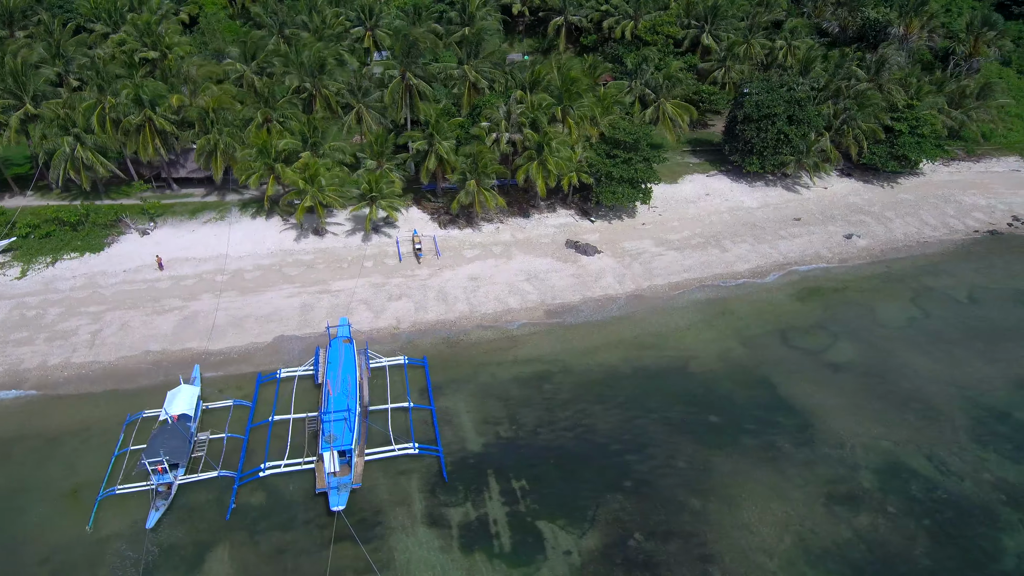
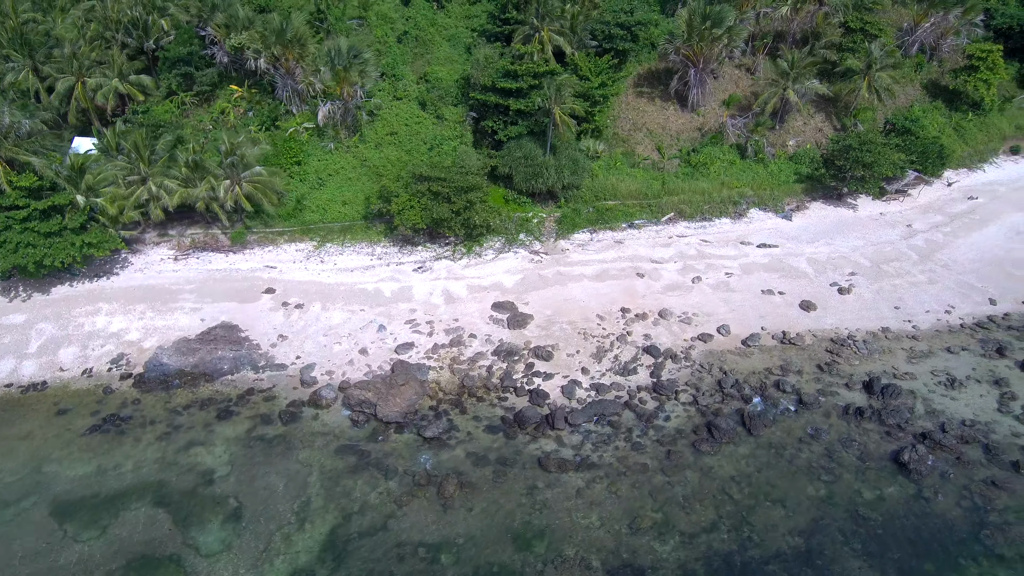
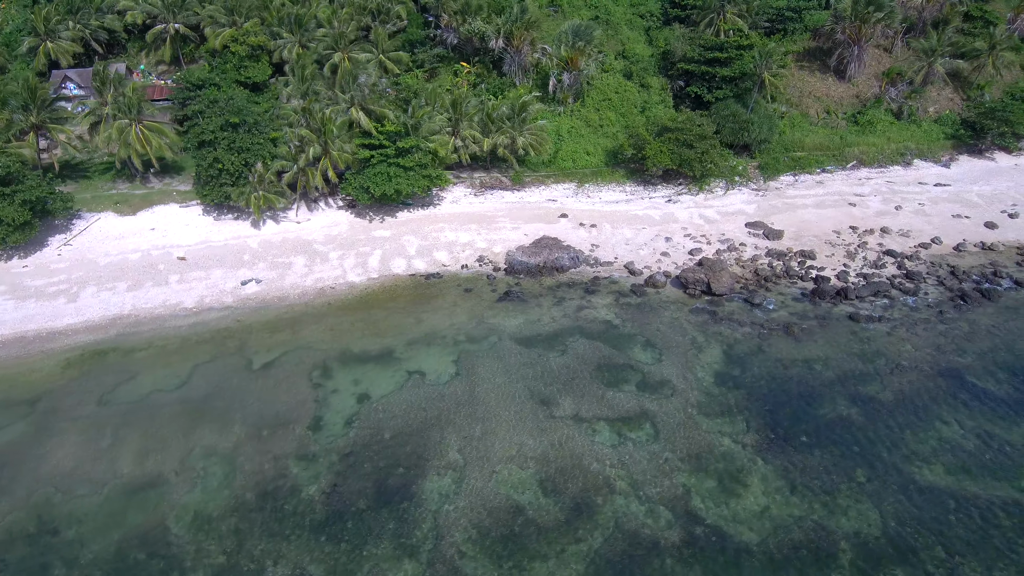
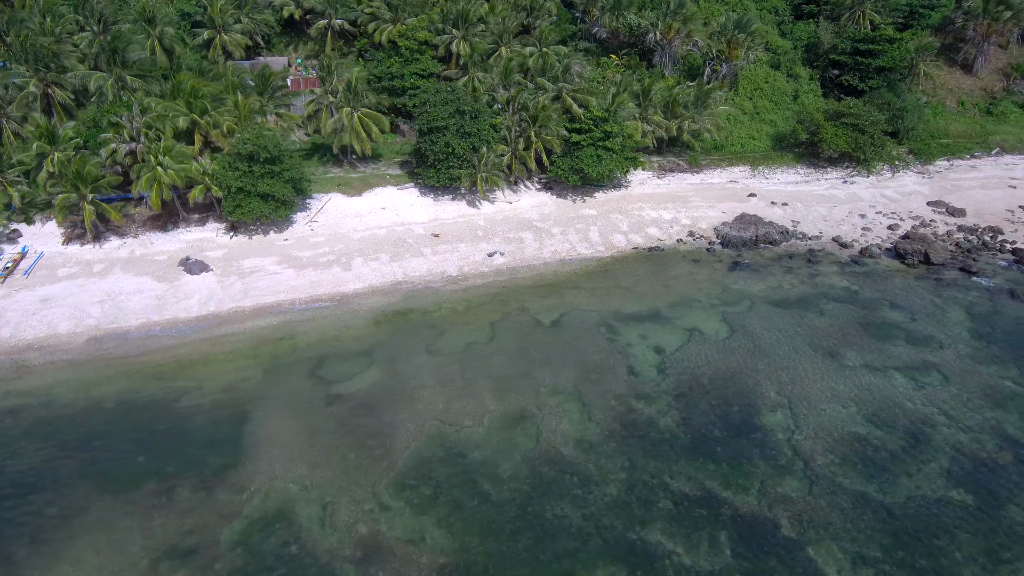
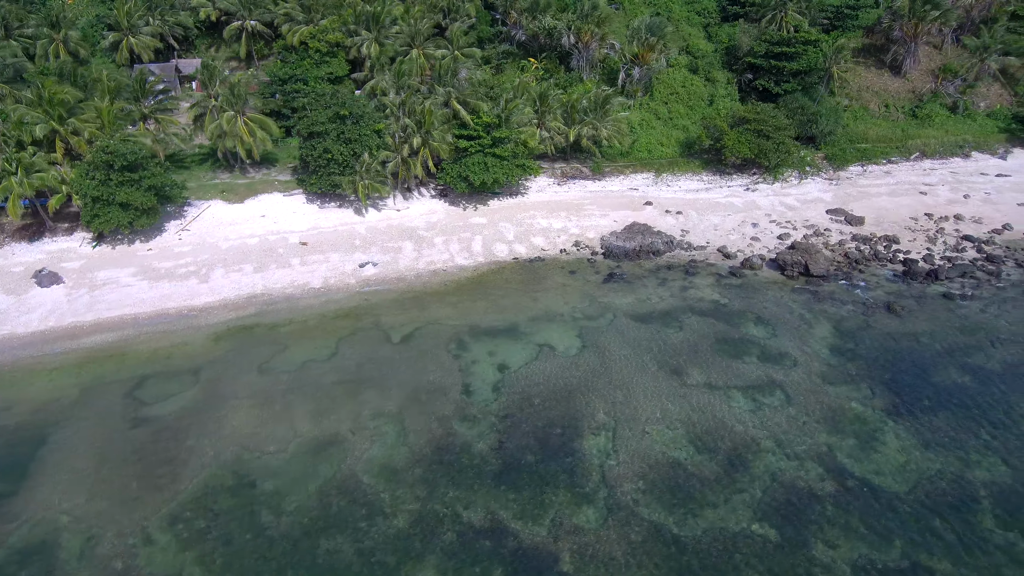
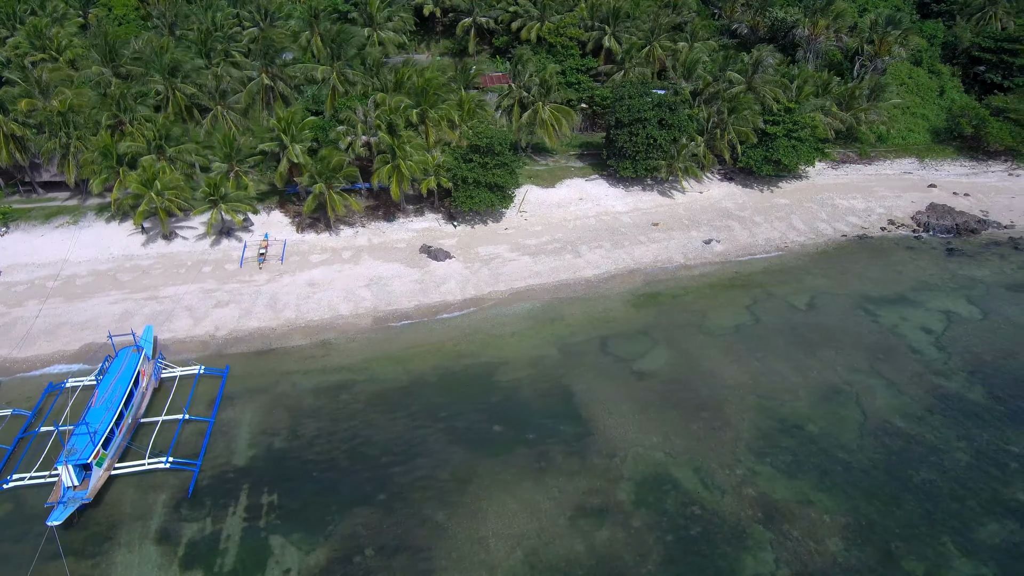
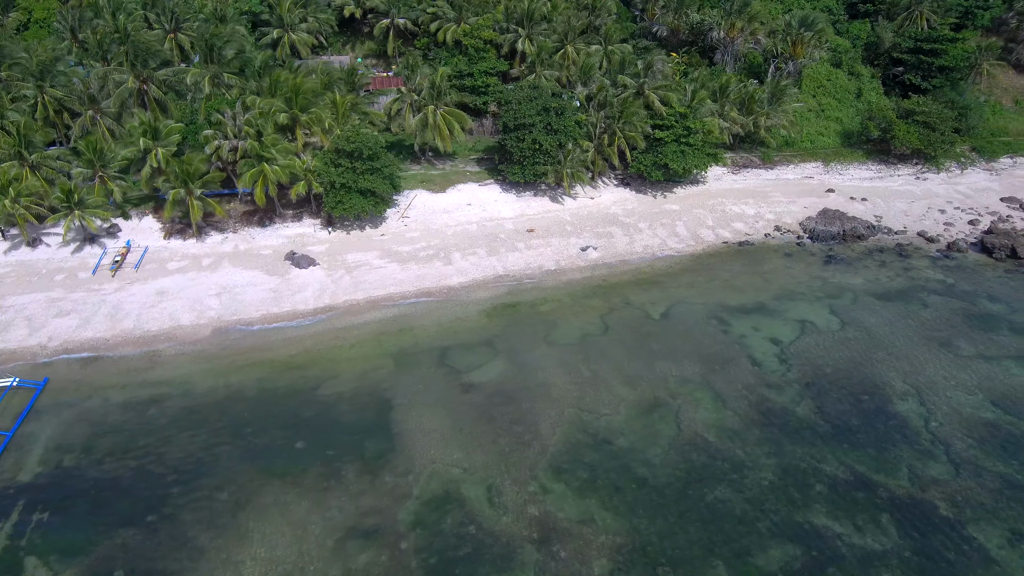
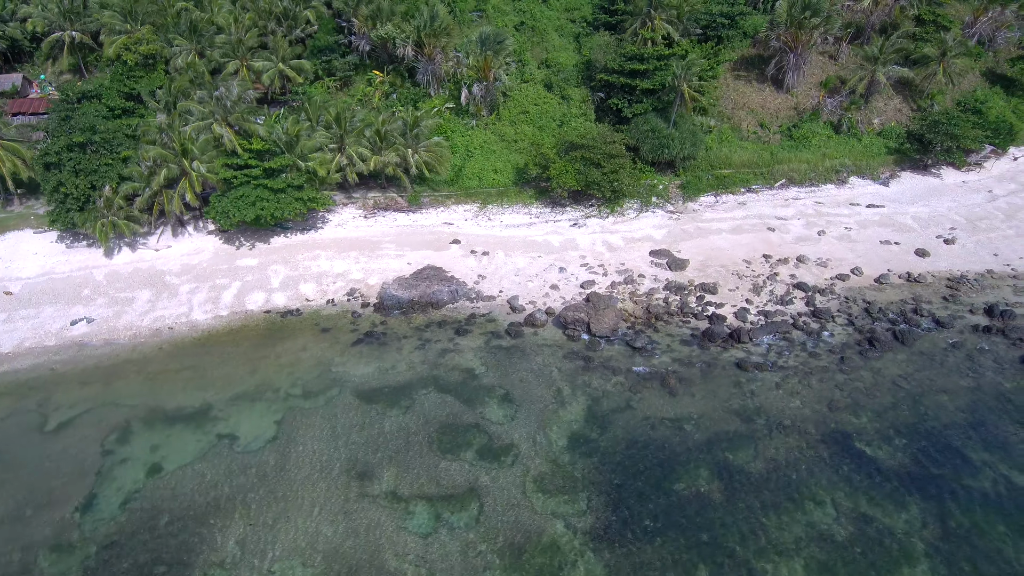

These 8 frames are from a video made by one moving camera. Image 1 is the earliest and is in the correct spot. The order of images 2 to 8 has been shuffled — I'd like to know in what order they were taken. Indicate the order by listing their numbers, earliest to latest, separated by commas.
6, 7, 4, 5, 3, 8, 2
